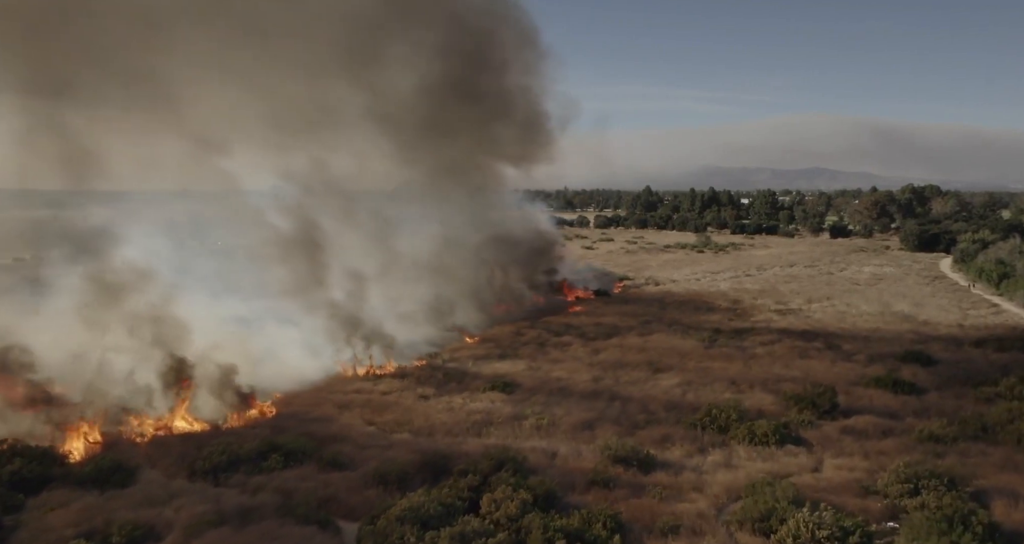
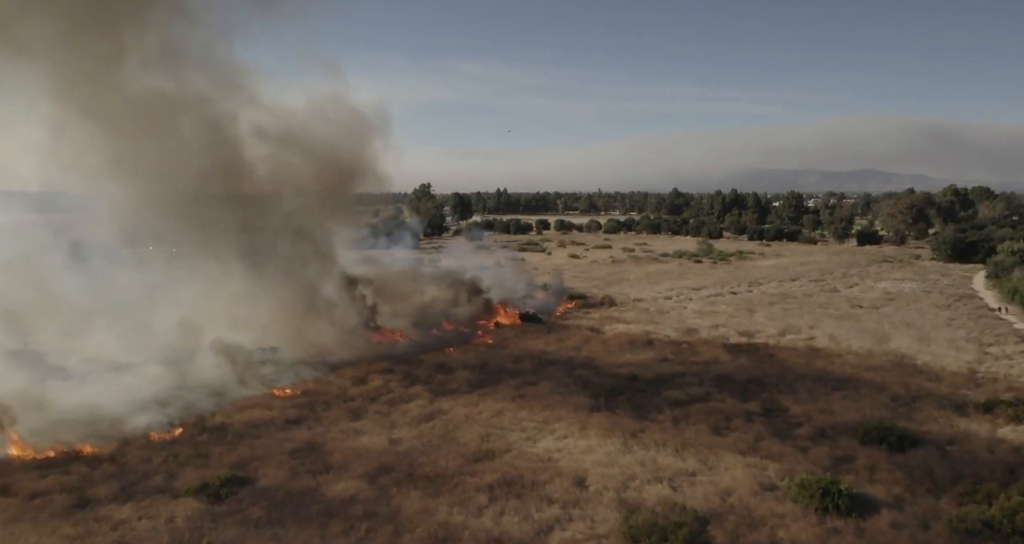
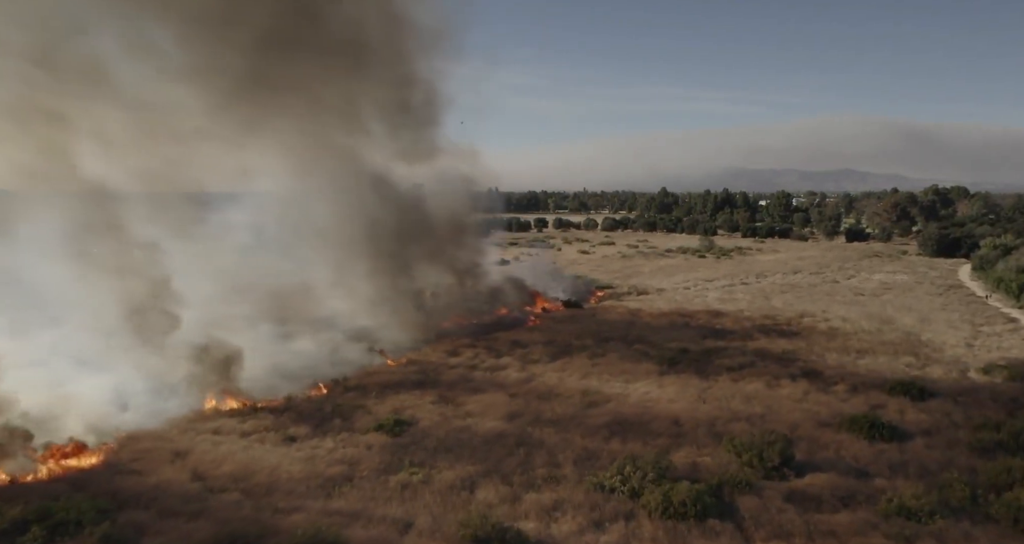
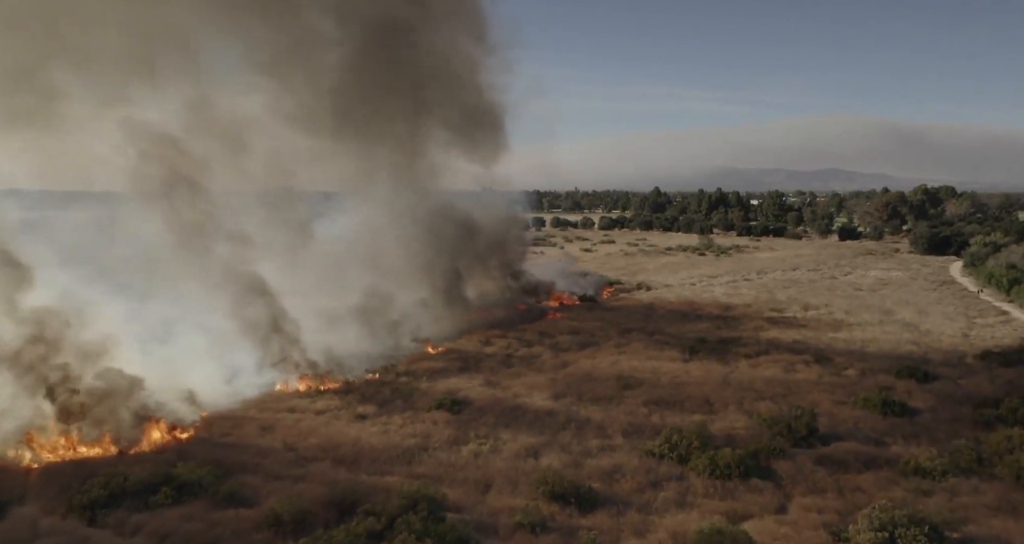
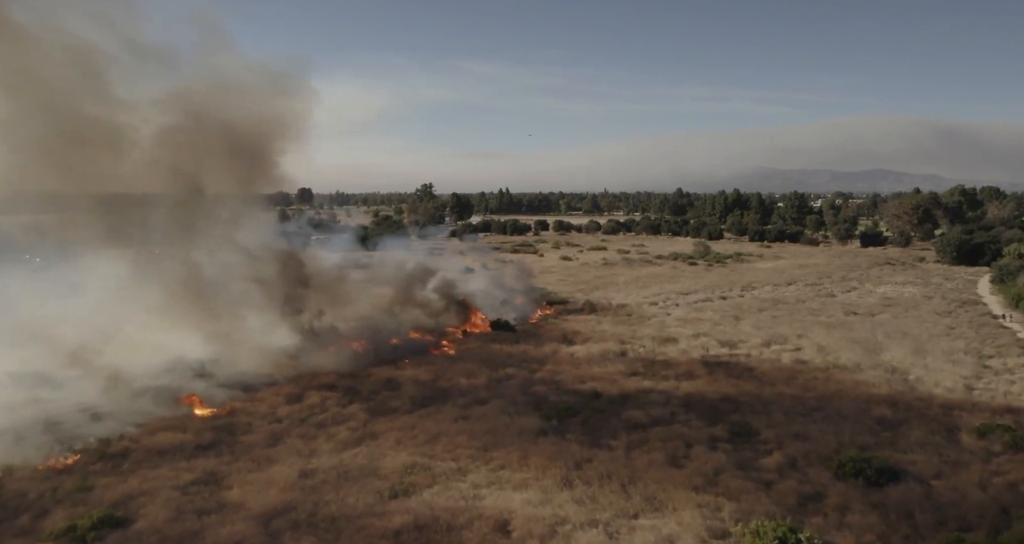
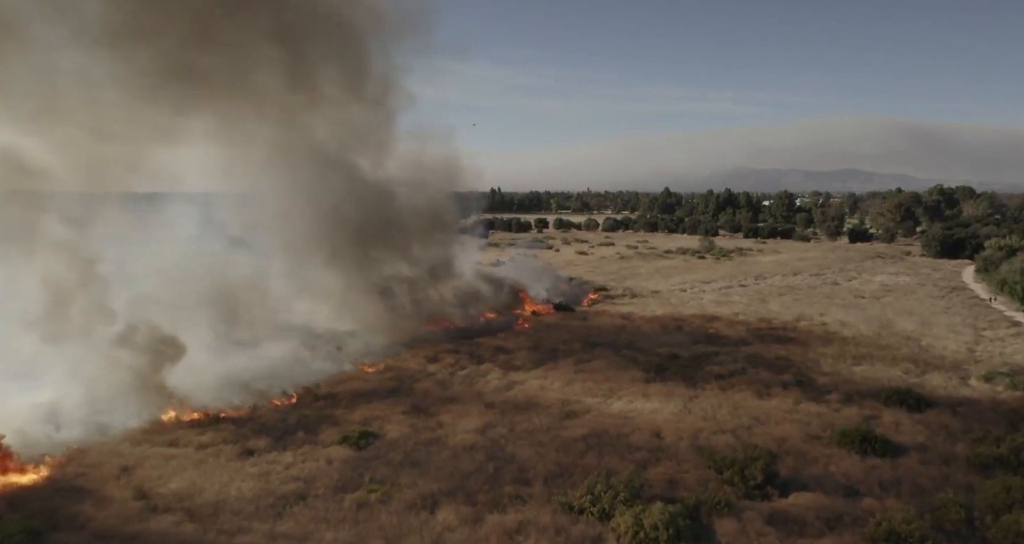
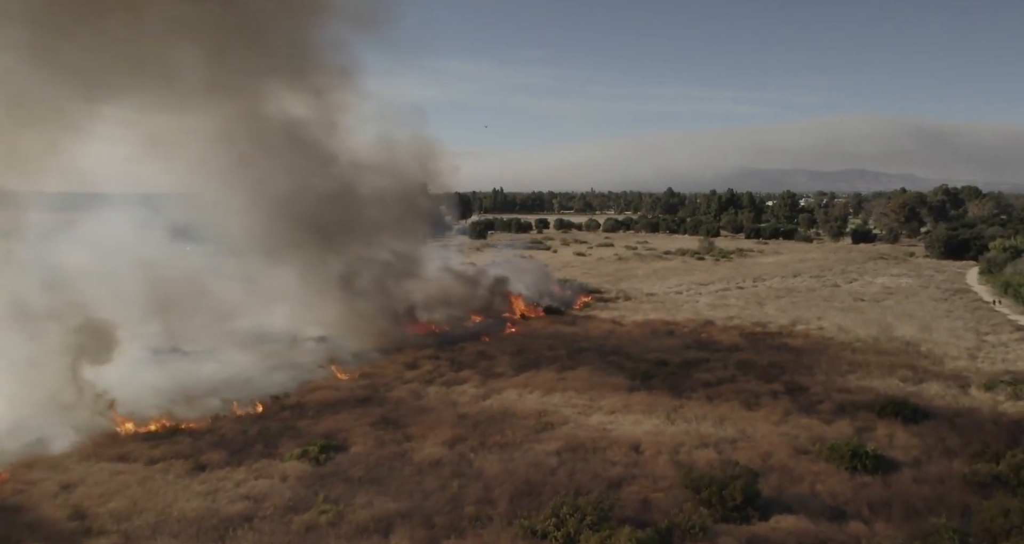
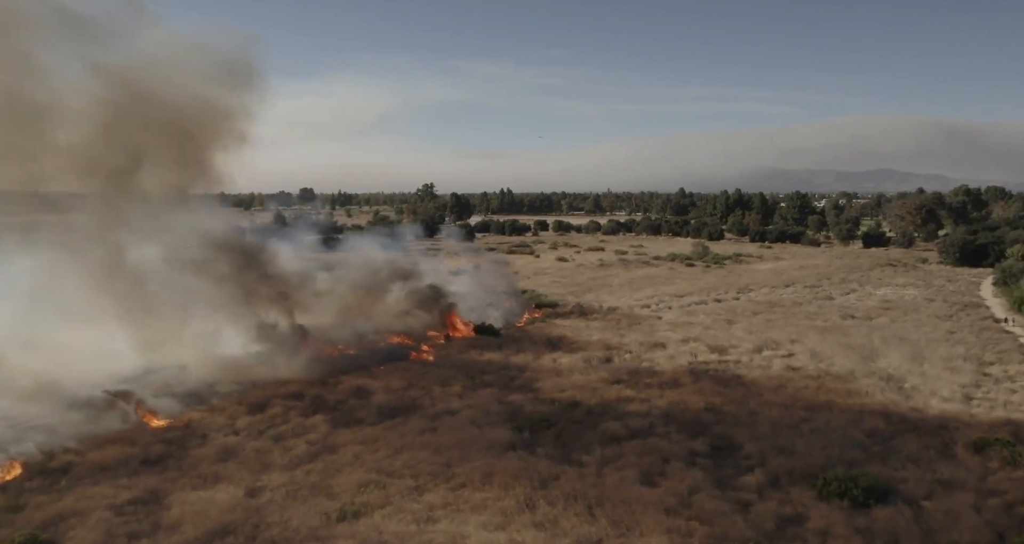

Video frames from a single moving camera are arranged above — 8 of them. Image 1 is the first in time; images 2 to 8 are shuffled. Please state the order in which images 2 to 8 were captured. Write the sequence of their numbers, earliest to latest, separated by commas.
4, 3, 6, 7, 2, 5, 8
